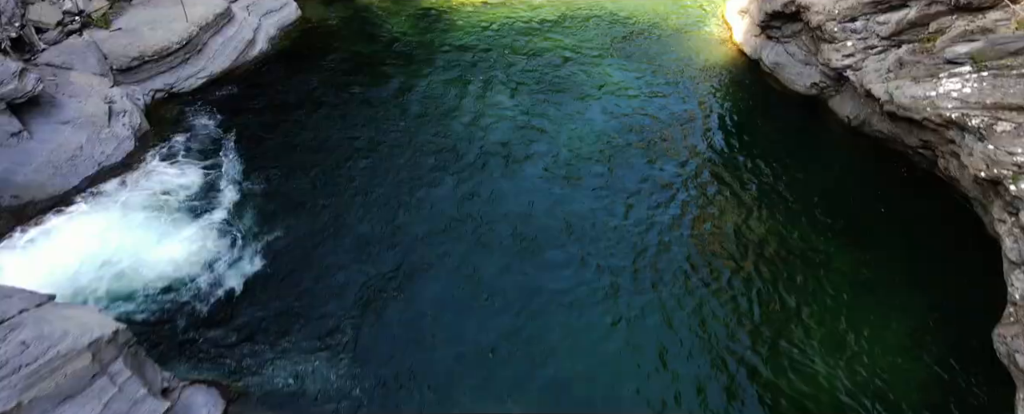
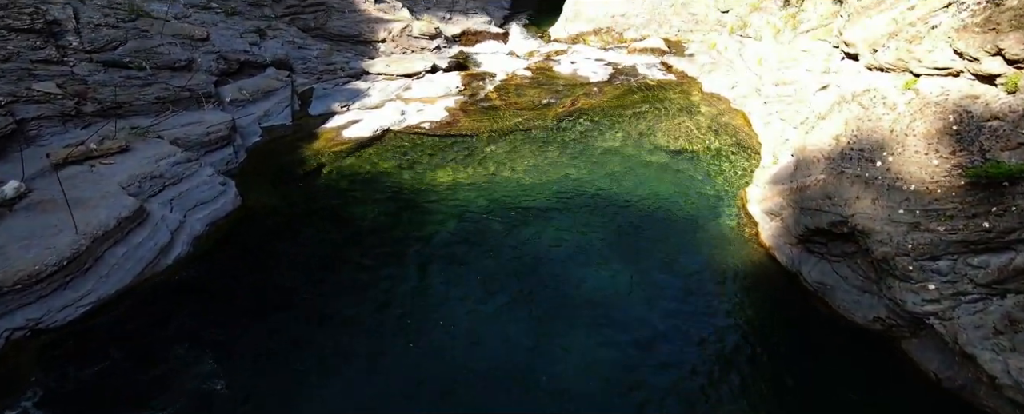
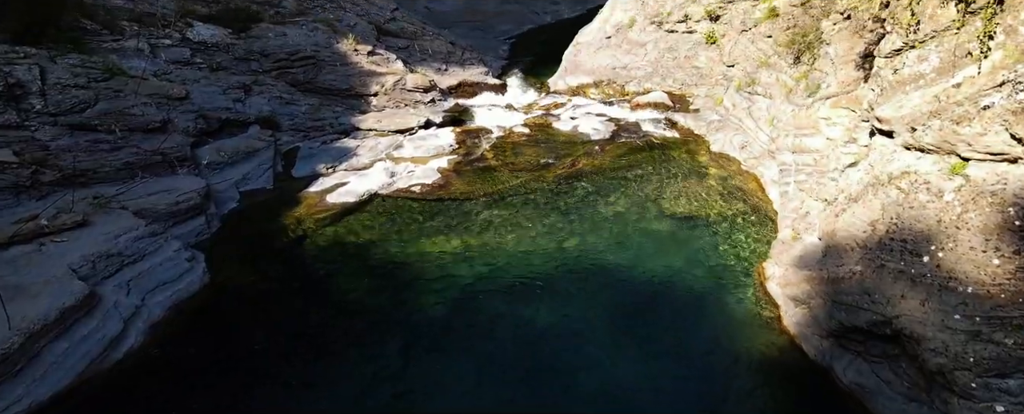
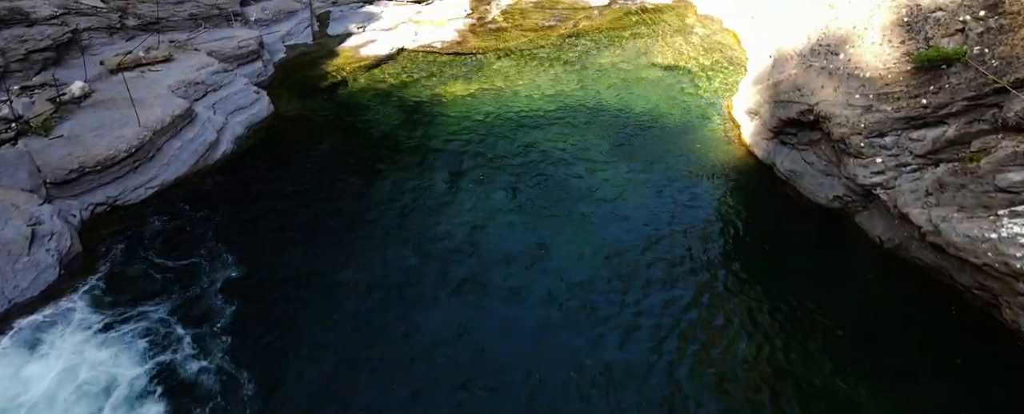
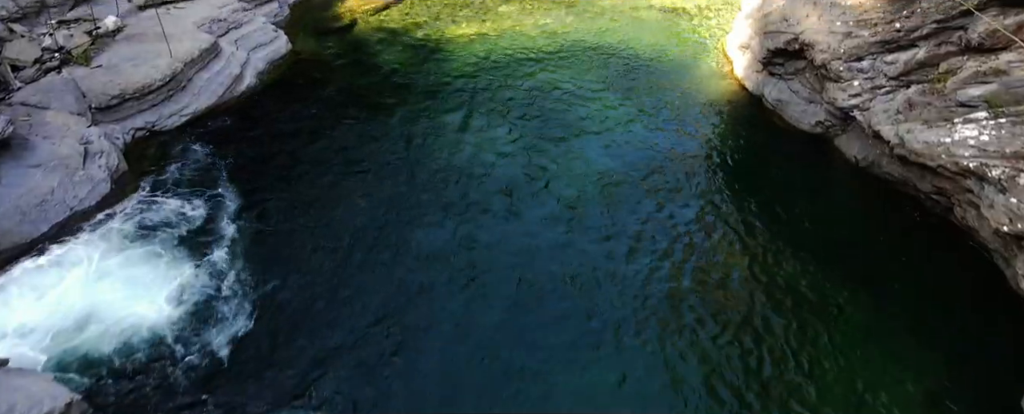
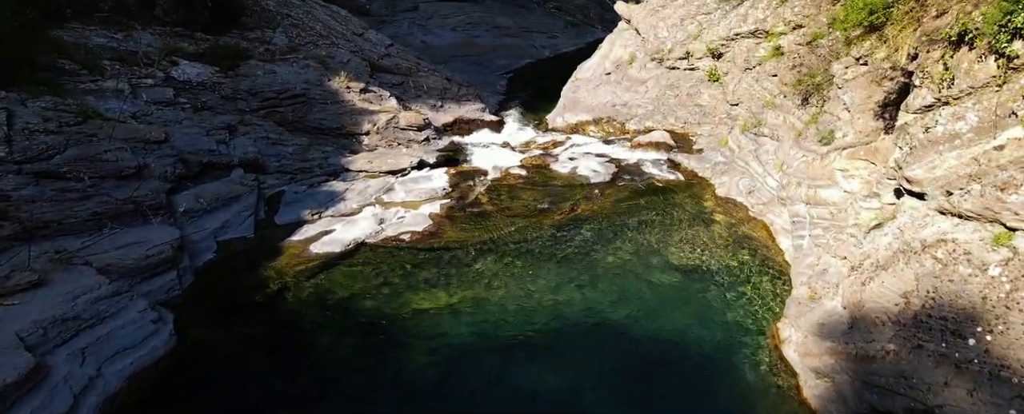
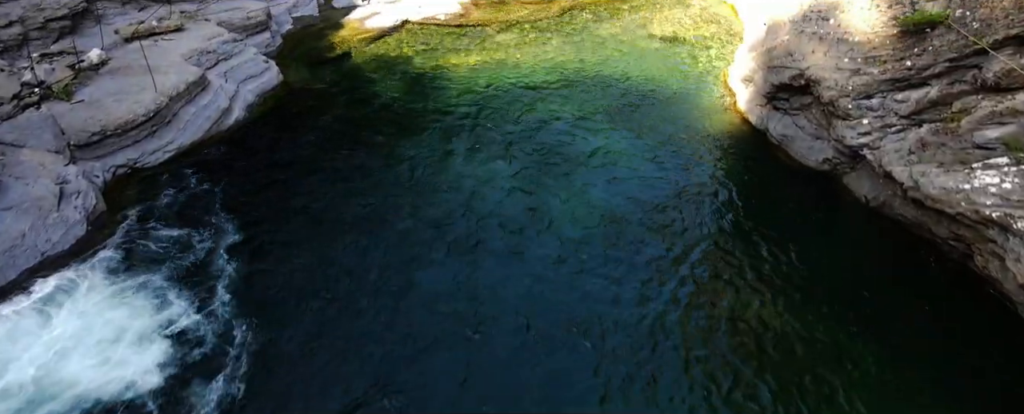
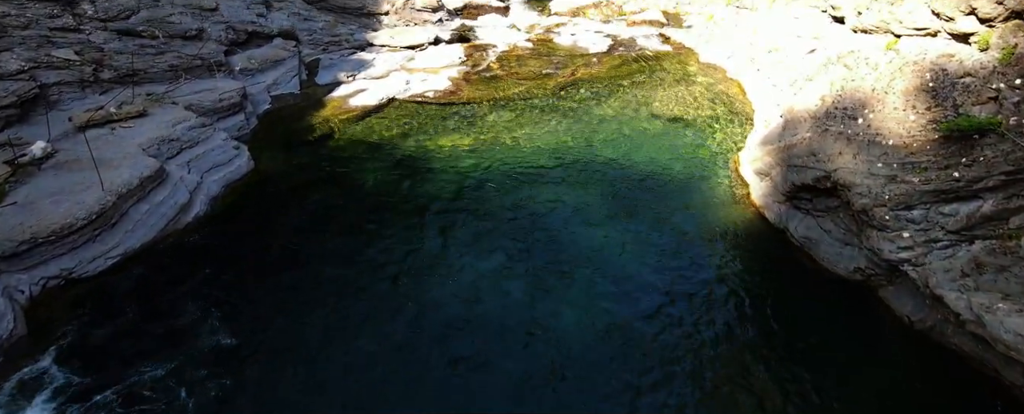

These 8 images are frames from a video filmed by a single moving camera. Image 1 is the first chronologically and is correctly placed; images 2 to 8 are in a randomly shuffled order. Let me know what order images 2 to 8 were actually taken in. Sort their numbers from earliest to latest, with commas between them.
5, 7, 4, 8, 2, 3, 6
